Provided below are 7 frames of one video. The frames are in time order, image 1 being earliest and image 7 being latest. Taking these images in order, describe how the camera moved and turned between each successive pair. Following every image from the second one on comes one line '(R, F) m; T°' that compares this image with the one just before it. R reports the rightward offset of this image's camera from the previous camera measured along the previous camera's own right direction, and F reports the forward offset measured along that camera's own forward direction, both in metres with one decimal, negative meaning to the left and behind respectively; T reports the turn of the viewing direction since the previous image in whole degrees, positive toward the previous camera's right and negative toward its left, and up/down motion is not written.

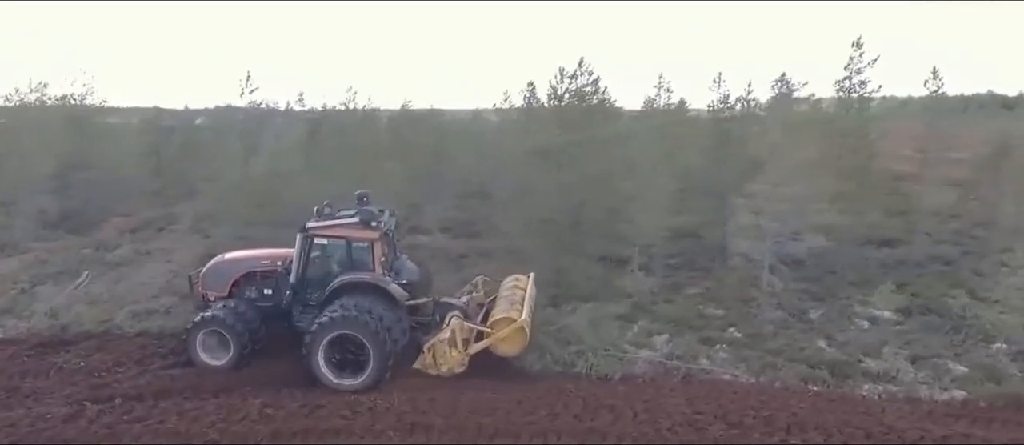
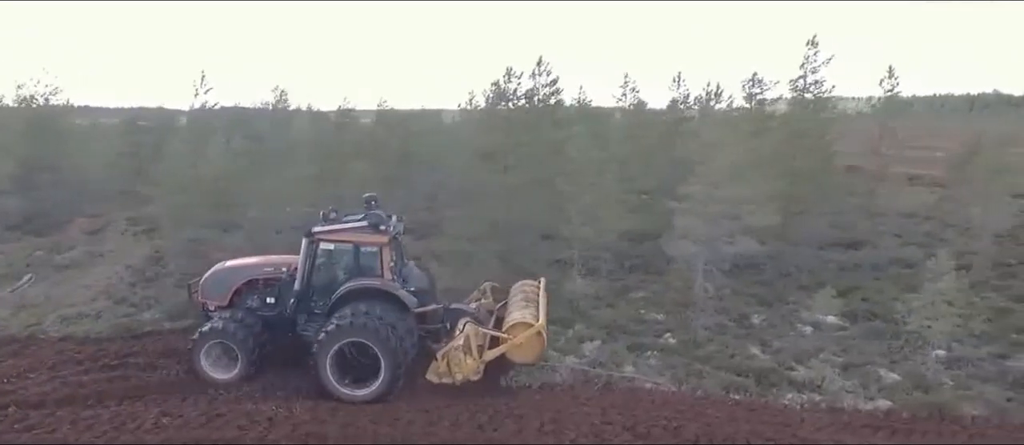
(+1.1, +0.2) m; 0°
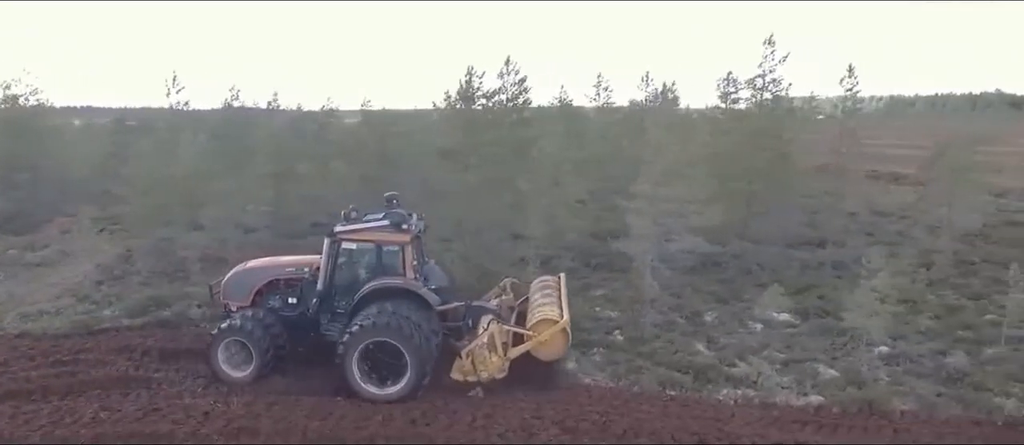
(+0.8, -0.1) m; 0°
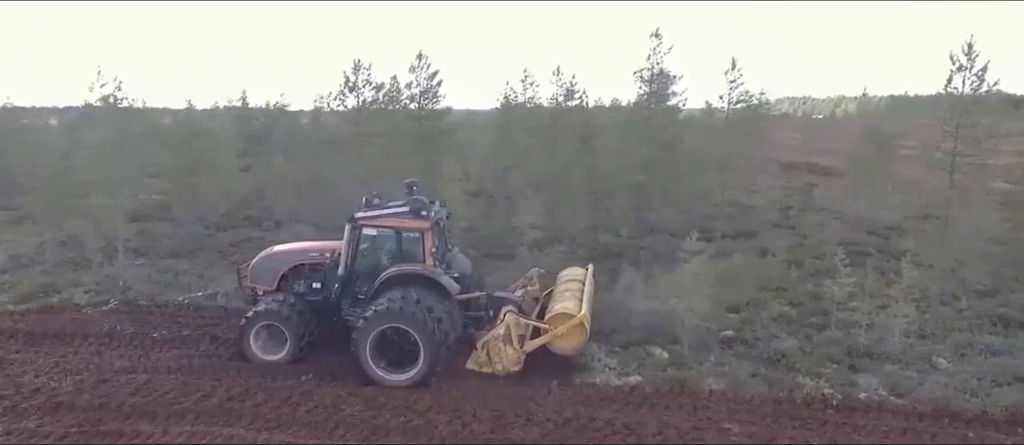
(+2.2, -0.2) m; 0°
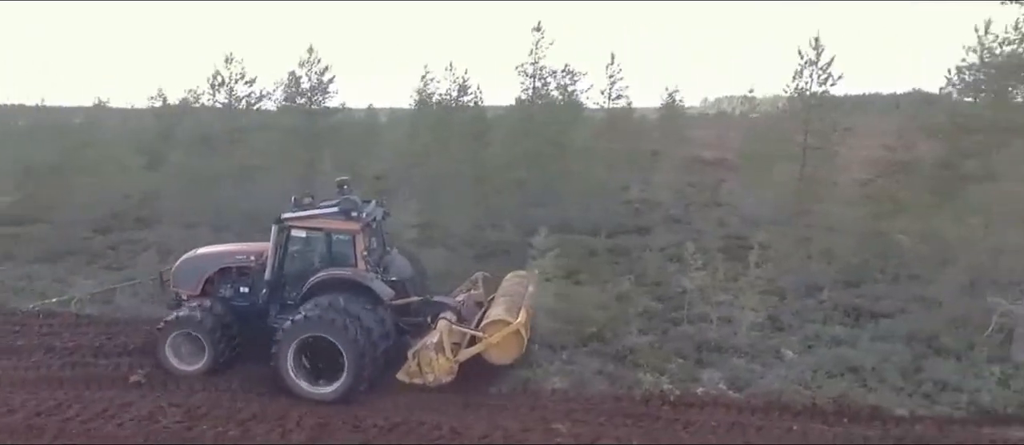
(+1.3, +0.2) m; +4°
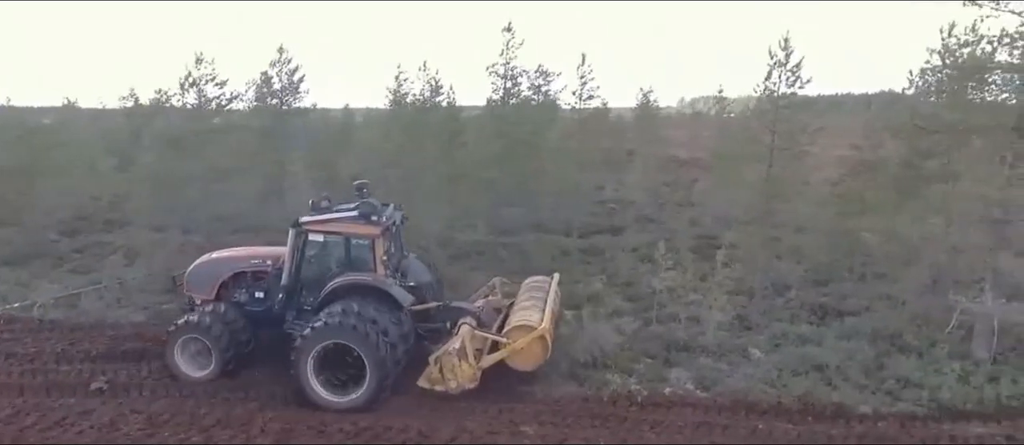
(+0.1, 0.0) m; +2°
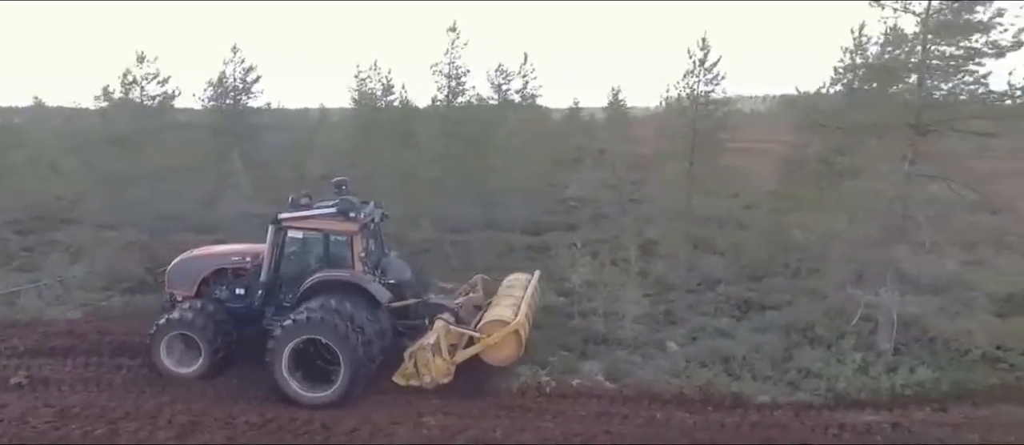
(+0.9, -0.2) m; +1°
